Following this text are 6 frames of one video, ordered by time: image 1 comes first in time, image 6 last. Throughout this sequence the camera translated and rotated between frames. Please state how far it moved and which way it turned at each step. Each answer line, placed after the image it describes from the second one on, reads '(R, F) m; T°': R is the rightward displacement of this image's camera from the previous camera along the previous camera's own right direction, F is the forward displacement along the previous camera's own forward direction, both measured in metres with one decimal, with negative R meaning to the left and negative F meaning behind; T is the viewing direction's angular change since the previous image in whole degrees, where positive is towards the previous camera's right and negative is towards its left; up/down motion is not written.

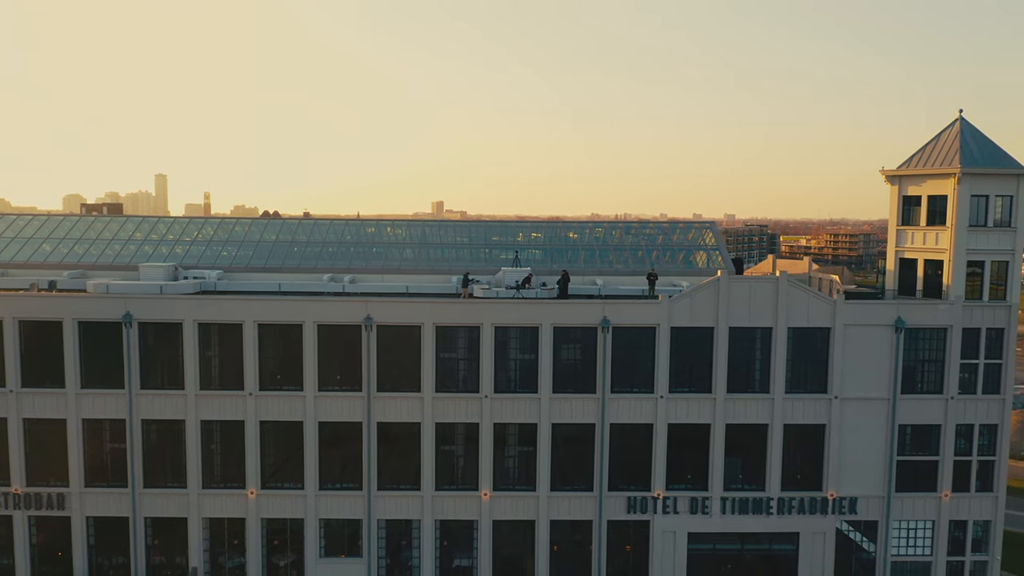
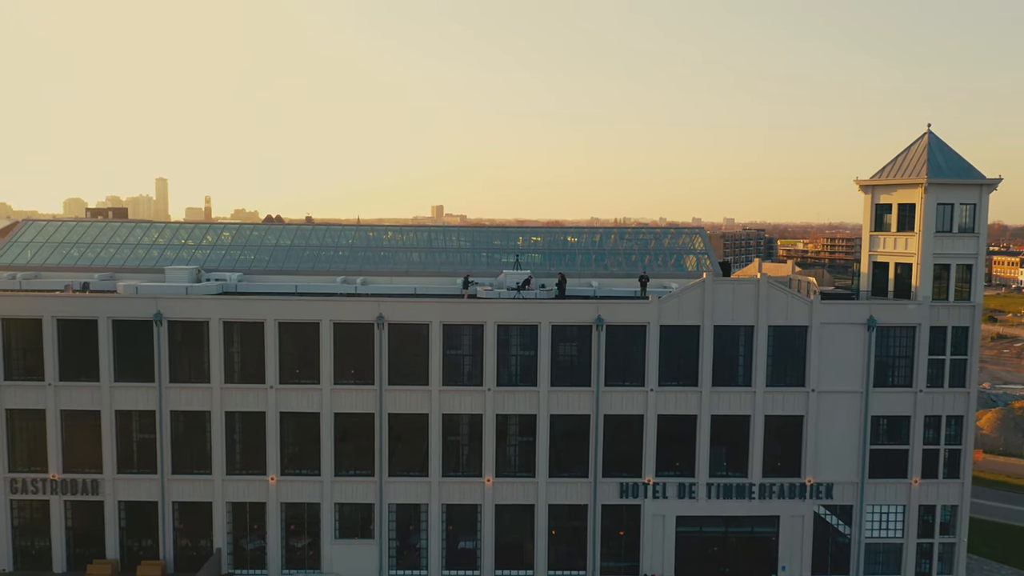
(-0.1, -2.8) m; 0°
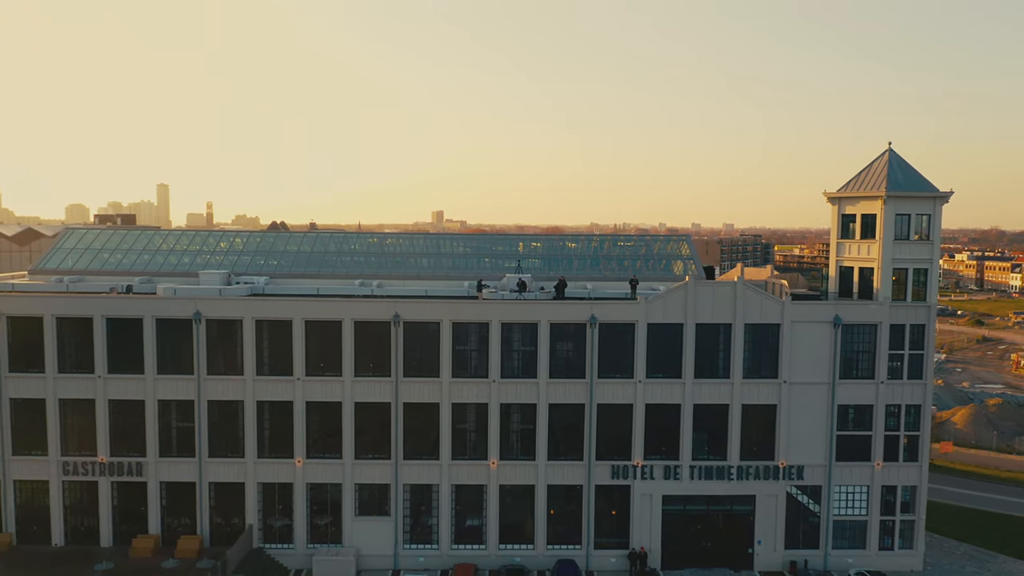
(-0.1, -4.2) m; 0°
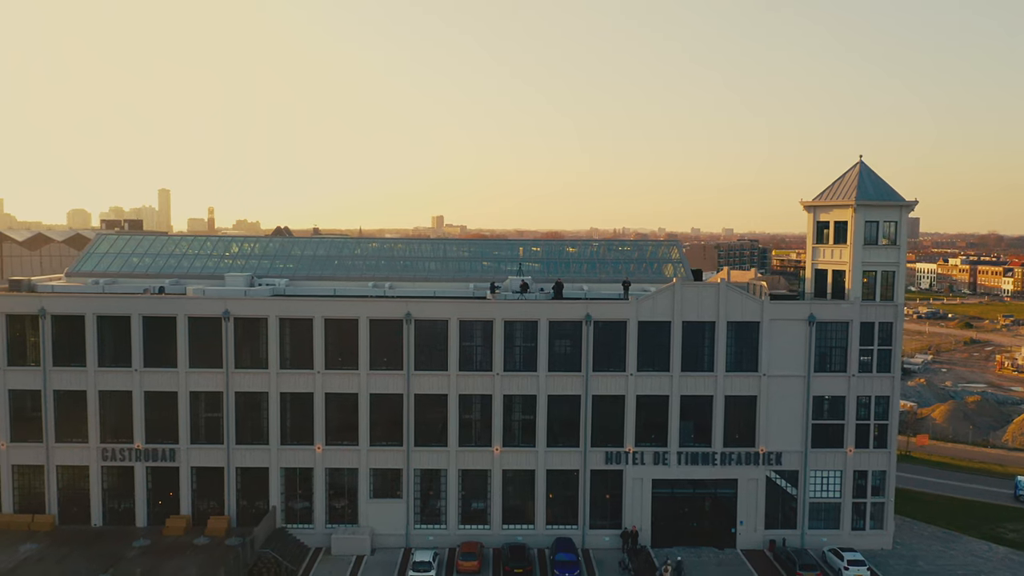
(-0.1, -3.8) m; 0°
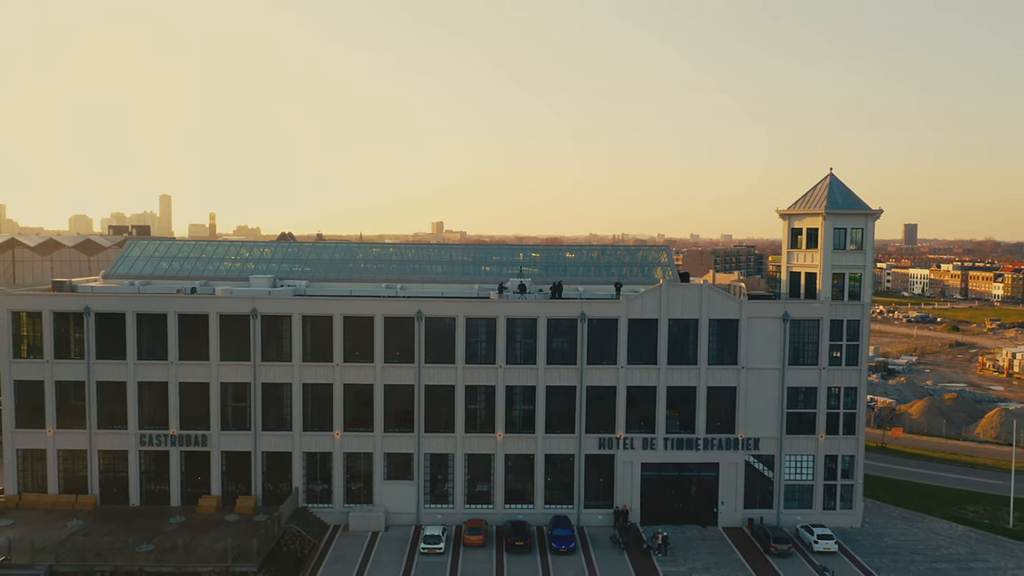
(-0.2, -4.5) m; 0°
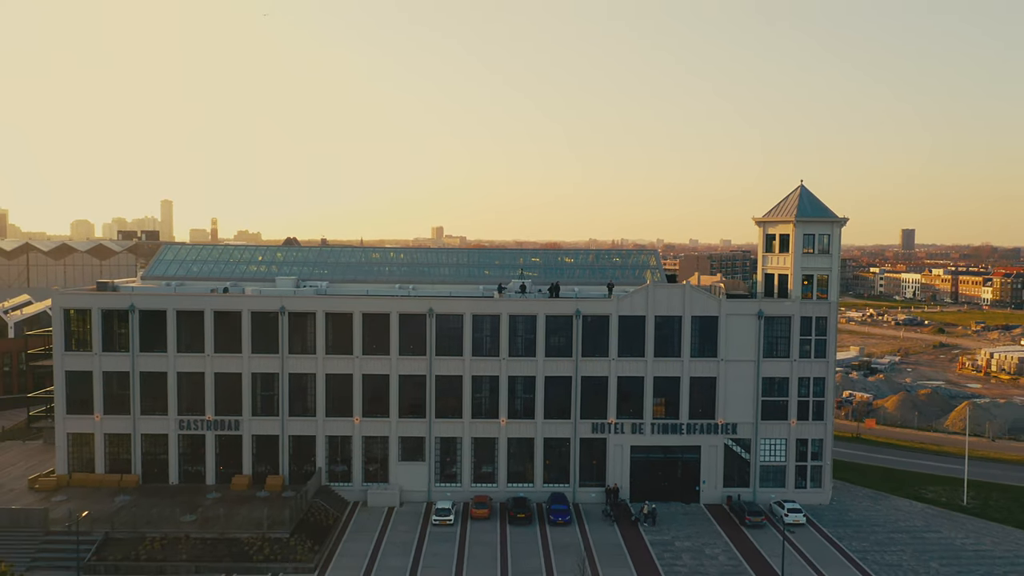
(-0.2, -5.5) m; 0°
